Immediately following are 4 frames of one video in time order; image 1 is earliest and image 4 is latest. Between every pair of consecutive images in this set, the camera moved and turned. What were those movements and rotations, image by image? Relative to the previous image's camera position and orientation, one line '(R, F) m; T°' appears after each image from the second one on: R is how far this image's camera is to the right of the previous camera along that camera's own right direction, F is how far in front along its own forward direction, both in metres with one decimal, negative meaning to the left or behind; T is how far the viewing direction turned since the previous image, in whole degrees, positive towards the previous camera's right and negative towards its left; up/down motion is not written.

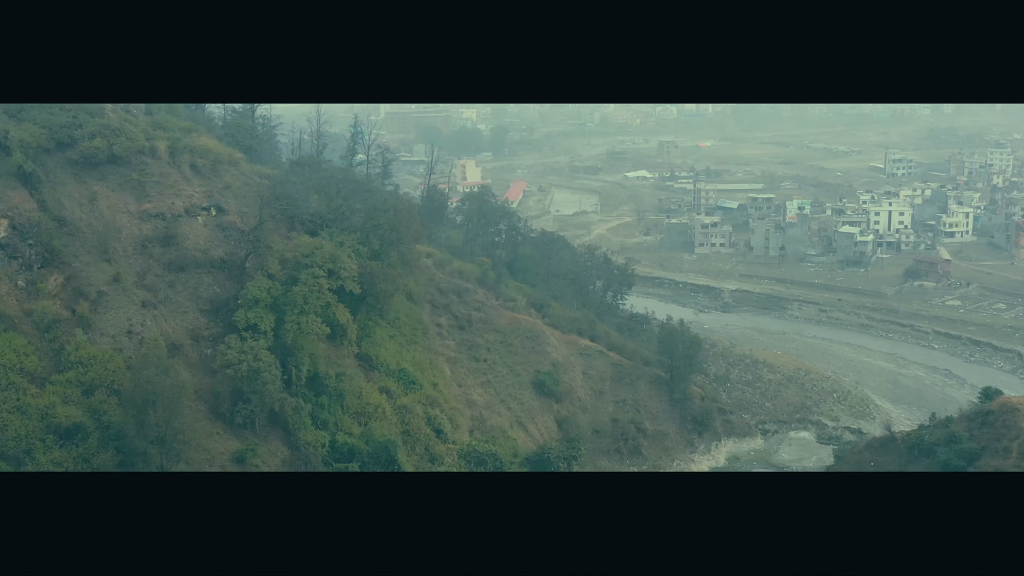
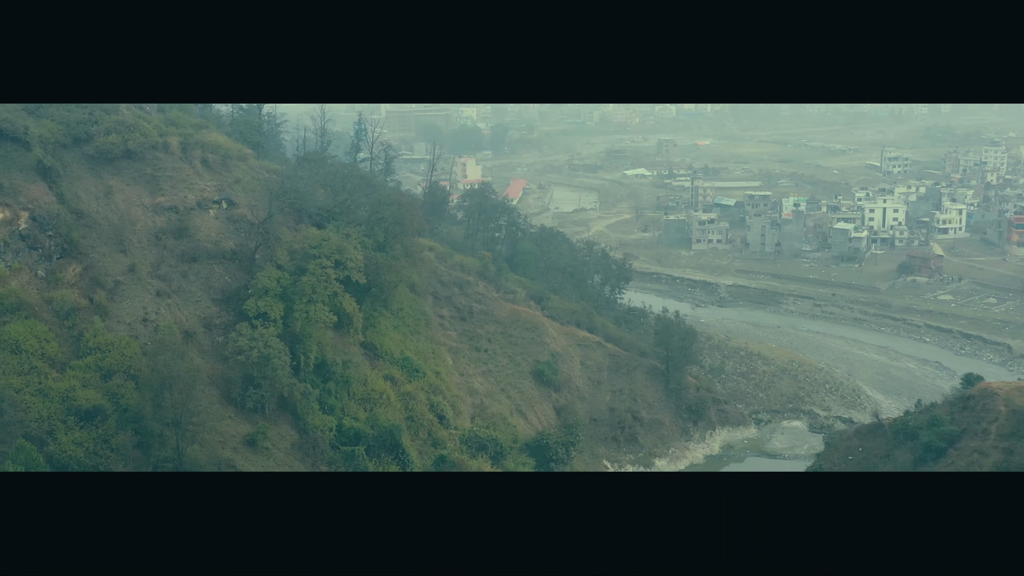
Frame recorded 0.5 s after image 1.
(0.0, -1.0) m; 0°
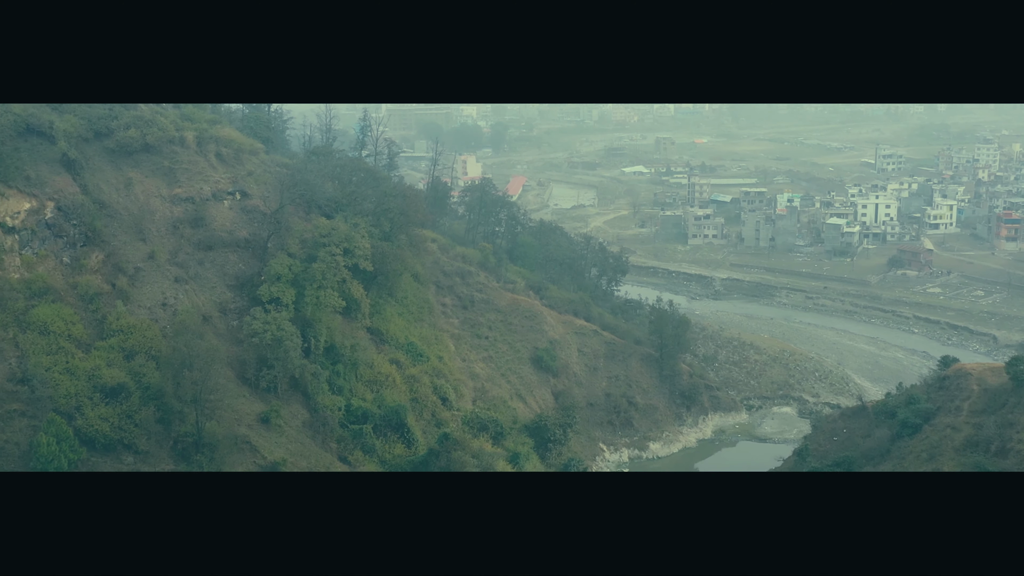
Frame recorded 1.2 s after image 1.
(0.0, -1.4) m; 0°
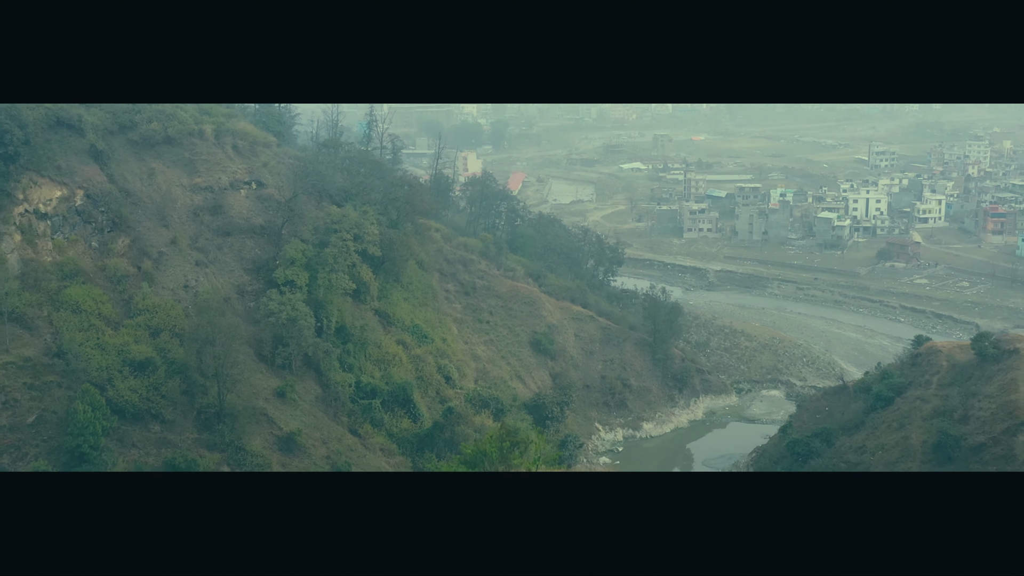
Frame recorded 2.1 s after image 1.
(0.0, -1.7) m; 0°
